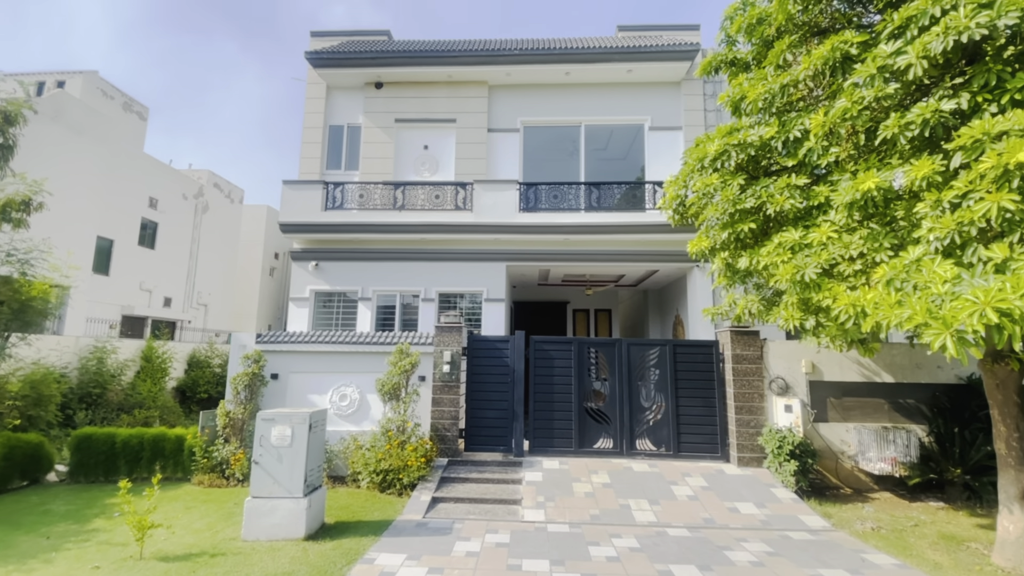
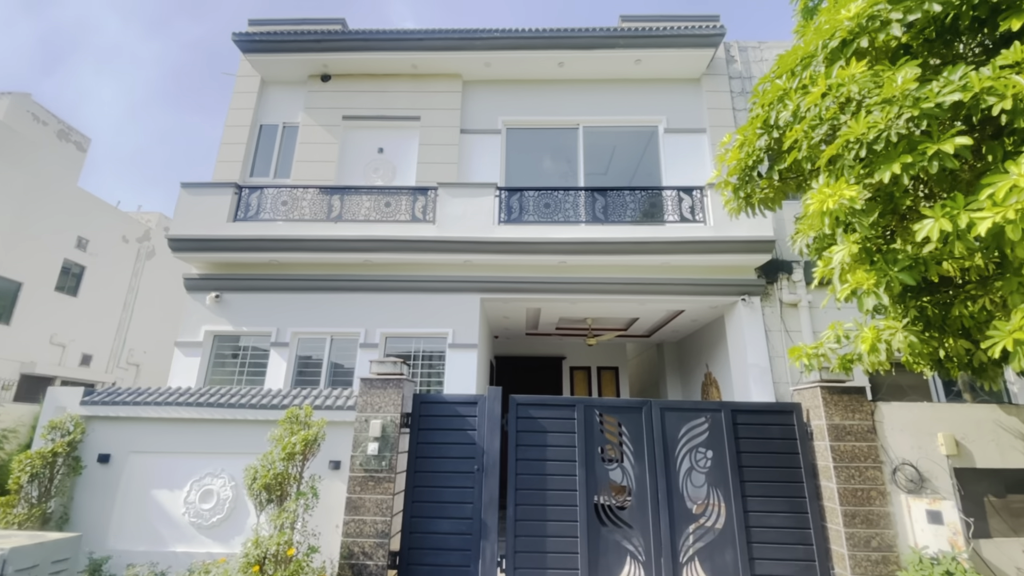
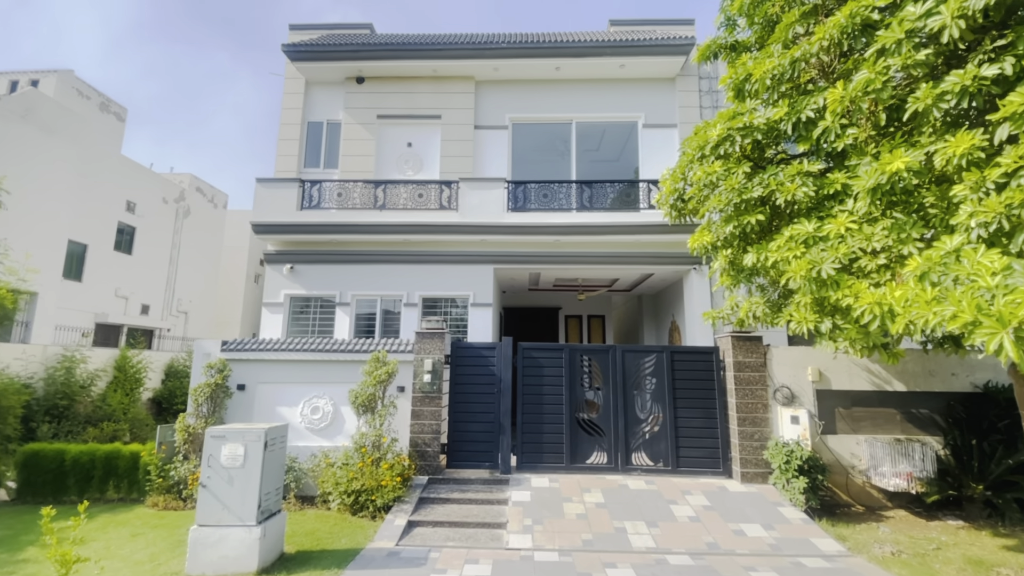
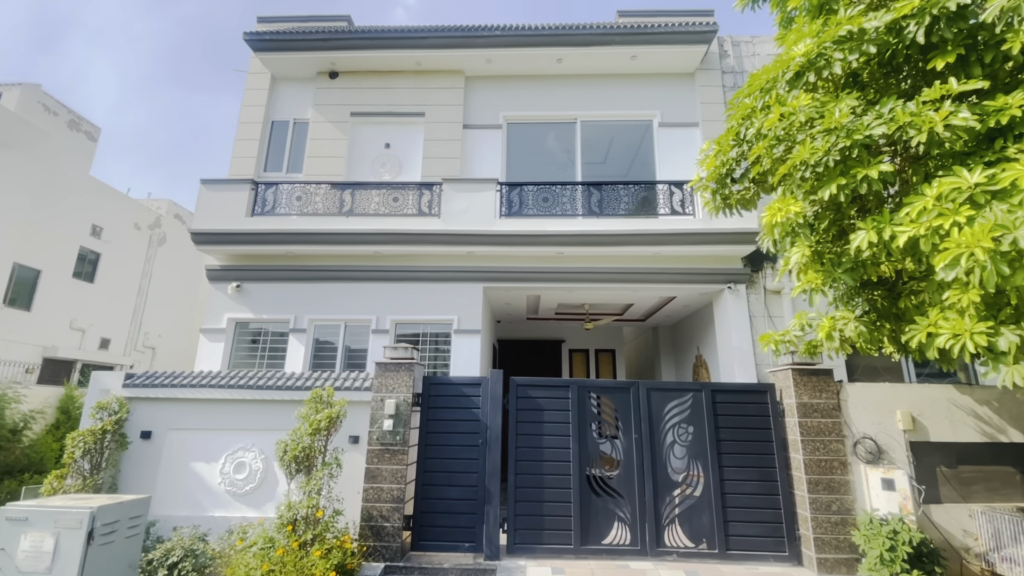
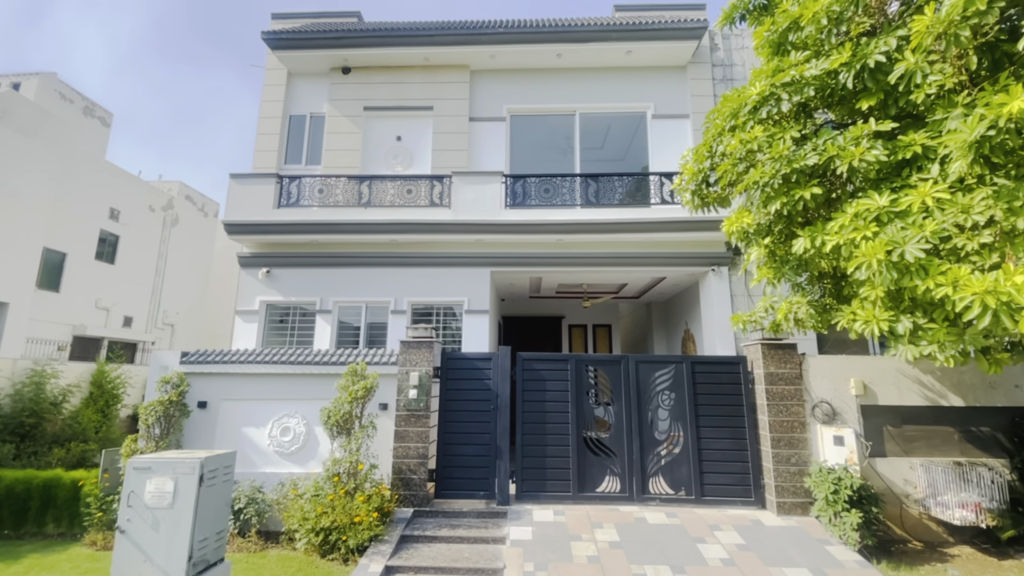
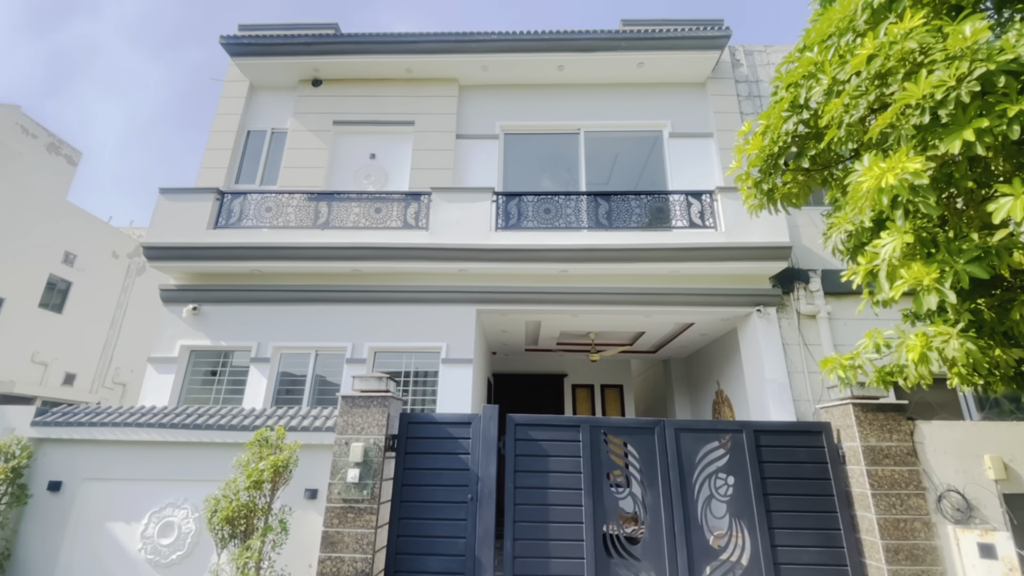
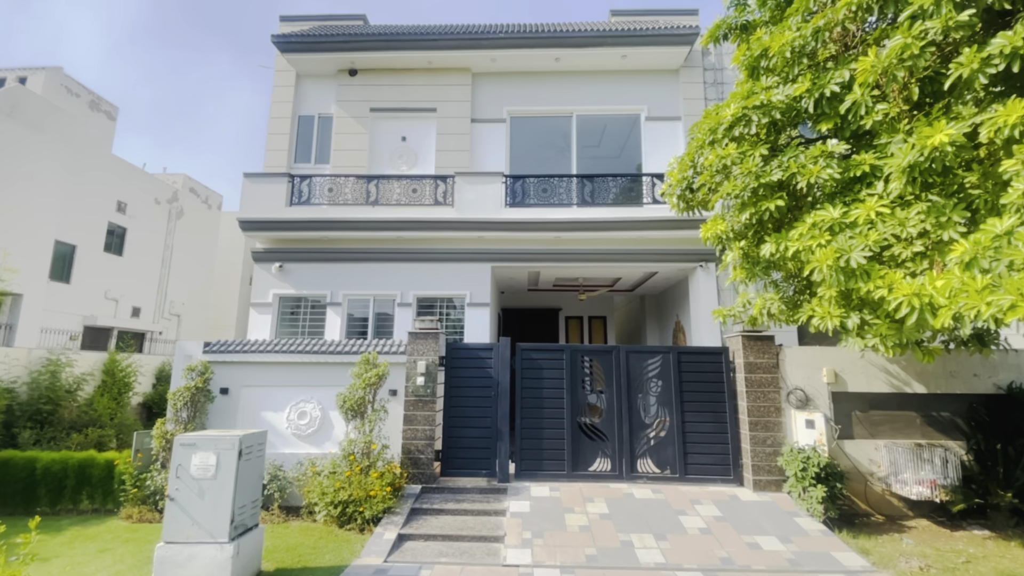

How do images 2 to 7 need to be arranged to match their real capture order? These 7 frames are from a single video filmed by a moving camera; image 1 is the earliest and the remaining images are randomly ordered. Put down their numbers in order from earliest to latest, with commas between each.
3, 7, 5, 4, 2, 6
